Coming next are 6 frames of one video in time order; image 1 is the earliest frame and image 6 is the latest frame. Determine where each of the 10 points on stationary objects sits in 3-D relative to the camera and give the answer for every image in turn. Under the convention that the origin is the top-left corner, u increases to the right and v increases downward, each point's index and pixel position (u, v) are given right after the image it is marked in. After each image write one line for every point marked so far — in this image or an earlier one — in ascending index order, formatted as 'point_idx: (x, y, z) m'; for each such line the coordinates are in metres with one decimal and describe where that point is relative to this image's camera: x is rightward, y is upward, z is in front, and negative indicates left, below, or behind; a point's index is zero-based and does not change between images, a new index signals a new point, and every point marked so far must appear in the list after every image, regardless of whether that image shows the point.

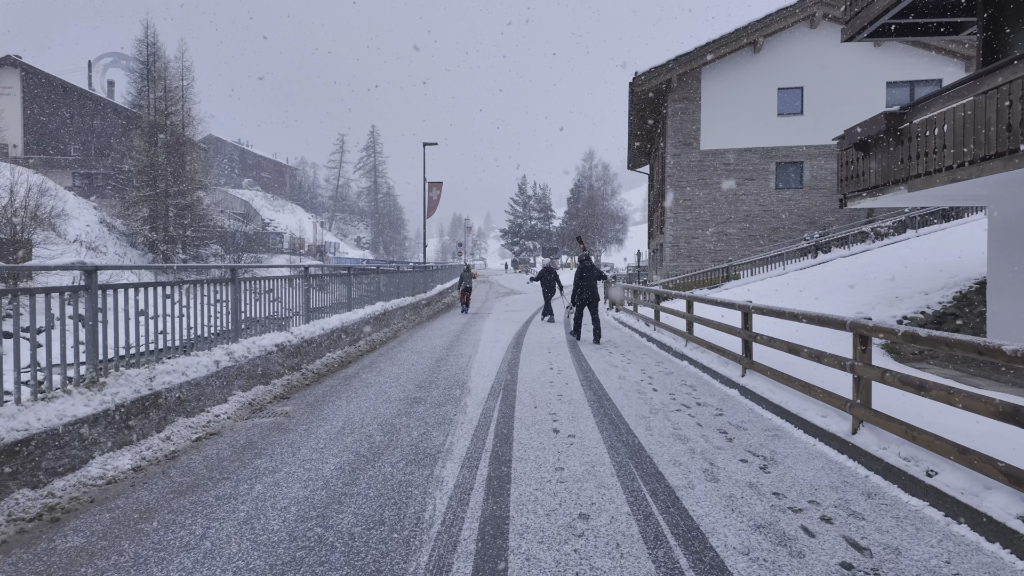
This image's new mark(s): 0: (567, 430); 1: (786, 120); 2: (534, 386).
0: (+0.4, -1.1, +4.7) m
1: (+8.8, +5.4, +18.6) m
2: (+0.2, -1.1, +6.3) m
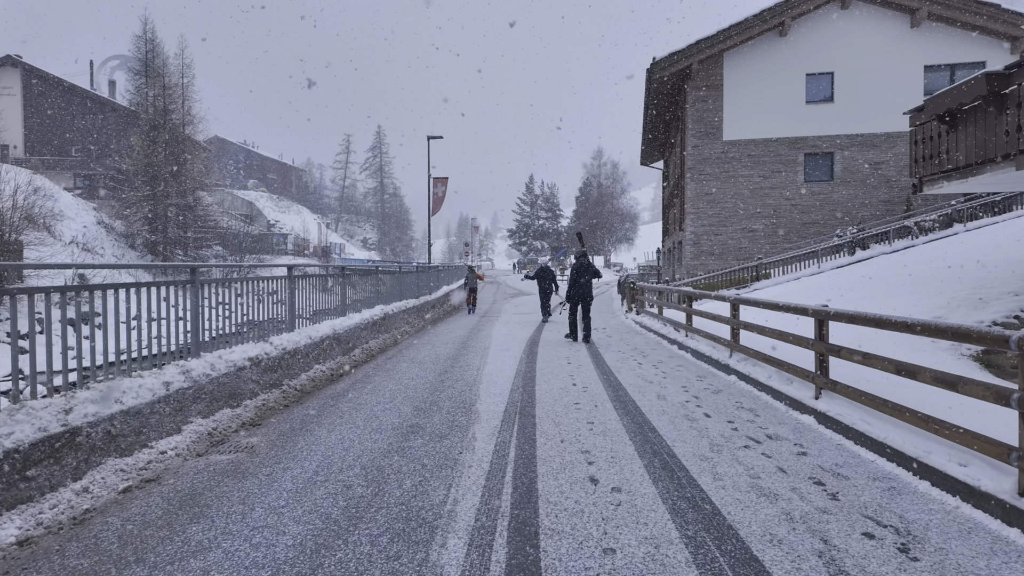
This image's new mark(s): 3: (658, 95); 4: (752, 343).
0: (+0.6, -1.2, +3.5) m
1: (+9.1, +5.4, +17.3) m
2: (+0.4, -1.1, +5.2) m
3: (+4.9, +6.5, +19.4) m
4: (+2.9, -0.7, +7.0) m
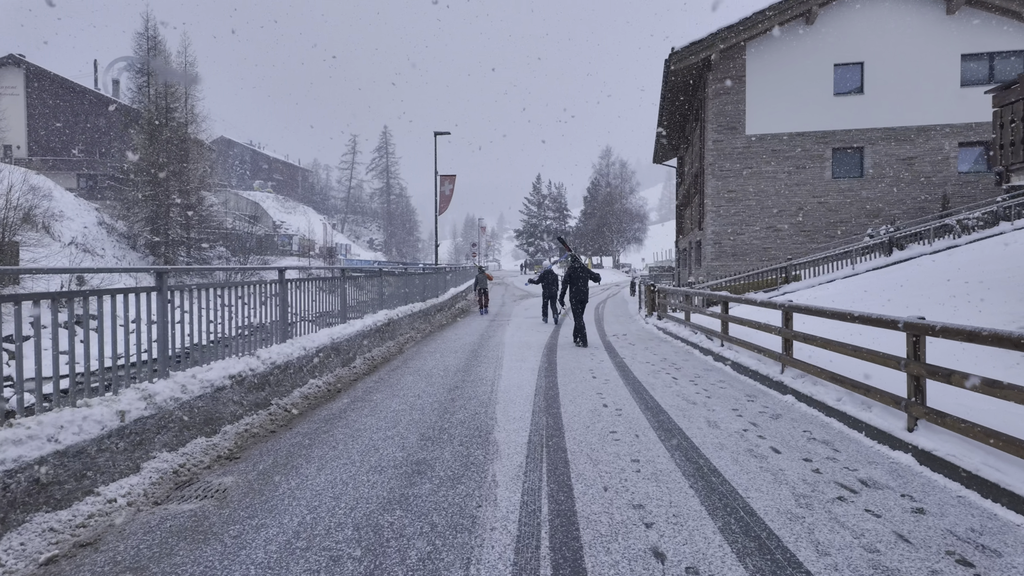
0: (+0.8, -1.2, +2.7) m
1: (+9.4, +5.3, +16.4) m
2: (+0.6, -1.2, +4.3) m
3: (+5.2, +6.5, +18.5) m
4: (+3.1, -0.7, +6.1) m
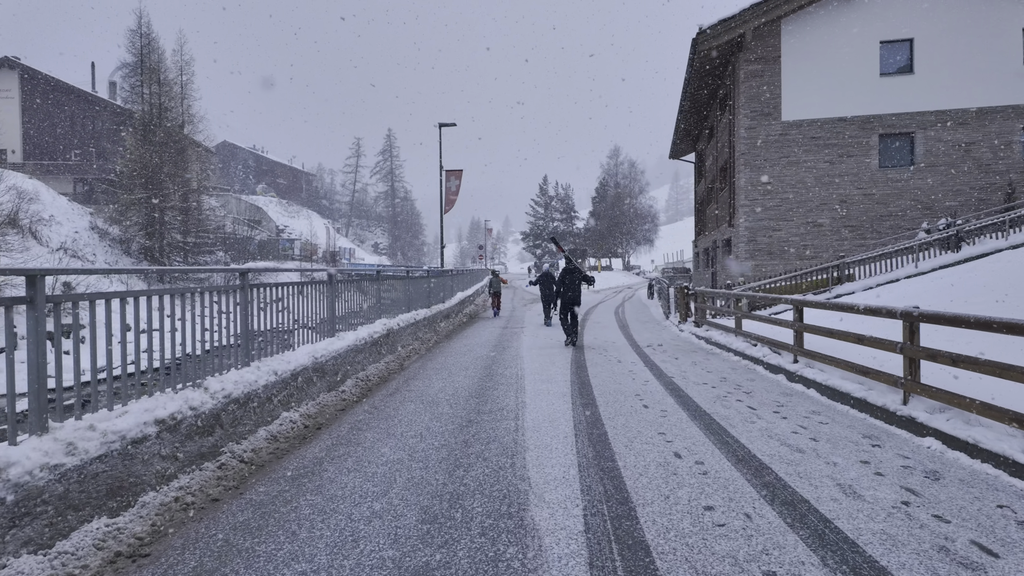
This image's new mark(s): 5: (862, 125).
0: (+1.0, -1.2, +1.2) m
1: (+9.7, +5.3, +14.8) m
2: (+0.9, -1.2, +2.8) m
3: (+5.6, +6.4, +17.0) m
4: (+3.4, -0.7, +4.5) m
5: (+9.0, +4.2, +14.9) m
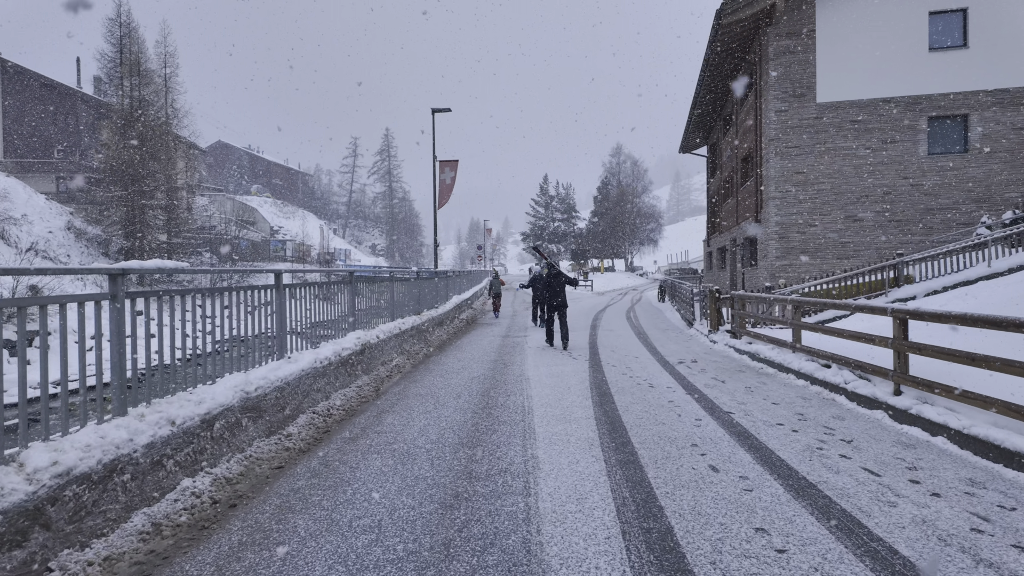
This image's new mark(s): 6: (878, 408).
0: (+1.1, -1.3, -0.6) m
1: (+9.7, +5.2, +13.1) m
2: (+0.9, -1.2, +1.1) m
3: (+5.6, +6.3, +15.3) m
4: (+3.4, -0.8, +2.8) m
5: (+9.1, +4.1, +13.2) m
6: (+3.1, -1.0, +5.1) m
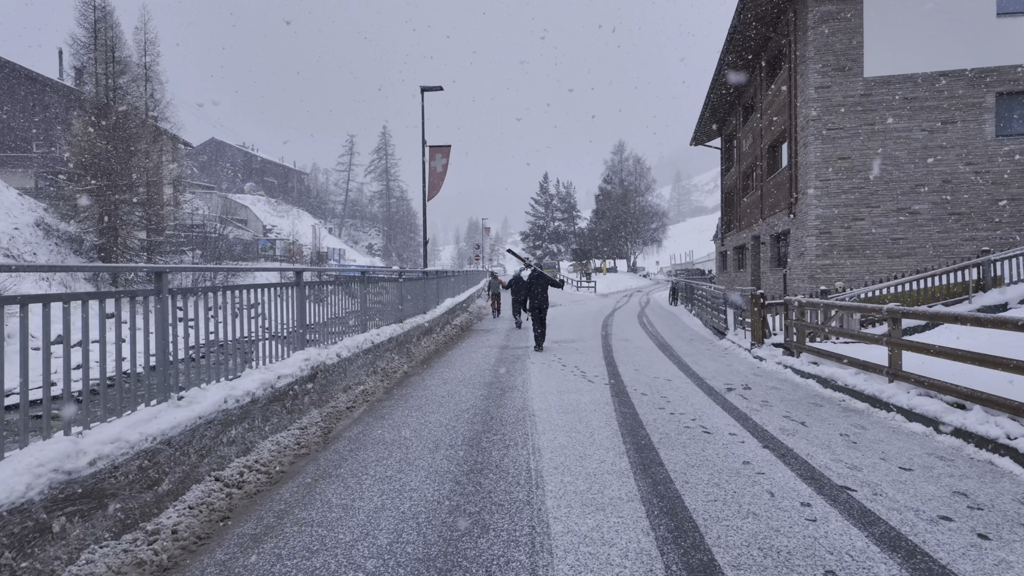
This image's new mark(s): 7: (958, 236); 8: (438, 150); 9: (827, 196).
0: (+1.1, -1.3, -2.4) m
1: (+9.7, +5.2, +11.3) m
2: (+0.9, -1.3, -0.7) m
3: (+5.6, +6.3, +13.4) m
4: (+3.4, -0.8, +1.0) m
5: (+9.1, +4.1, +11.4) m
6: (+3.1, -1.1, +3.2) m
7: (+8.7, +1.0, +11.3) m
8: (-1.9, +3.5, +15.2) m
9: (+6.5, +1.9, +11.8) m
